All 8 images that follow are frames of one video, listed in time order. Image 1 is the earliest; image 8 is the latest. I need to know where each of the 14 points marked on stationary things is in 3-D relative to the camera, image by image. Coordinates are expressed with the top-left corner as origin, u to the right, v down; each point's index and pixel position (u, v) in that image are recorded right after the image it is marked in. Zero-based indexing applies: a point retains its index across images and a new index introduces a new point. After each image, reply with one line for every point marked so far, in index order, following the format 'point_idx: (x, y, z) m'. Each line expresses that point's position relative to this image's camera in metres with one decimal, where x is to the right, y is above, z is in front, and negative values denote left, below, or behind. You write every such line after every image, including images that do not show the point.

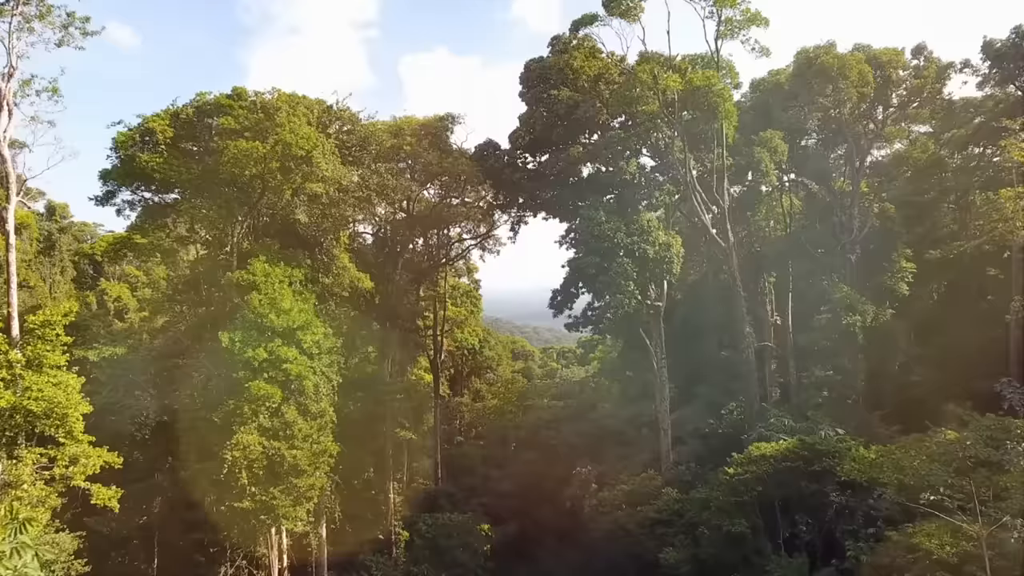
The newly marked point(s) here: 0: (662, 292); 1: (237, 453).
0: (+4.4, -0.1, +17.9) m
1: (-5.6, -3.4, +12.2) m
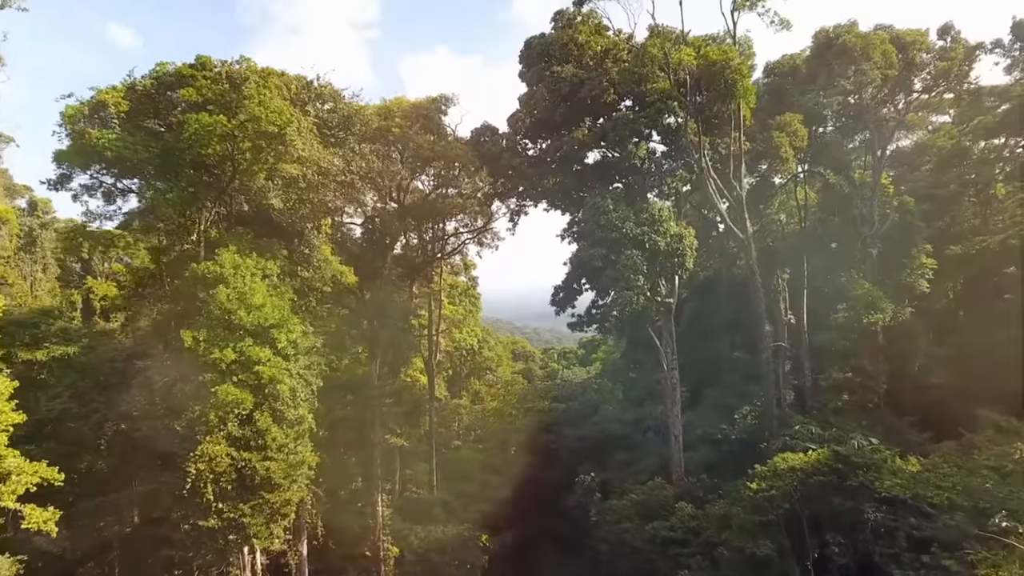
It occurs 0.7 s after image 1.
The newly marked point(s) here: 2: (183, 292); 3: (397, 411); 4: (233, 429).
0: (+4.4, 0.0, +16.5) m
1: (-5.7, -3.3, +10.9) m
2: (-6.5, 0.0, +11.8) m
3: (-3.7, -3.9, +18.9) m
4: (-5.3, -2.7, +11.4) m
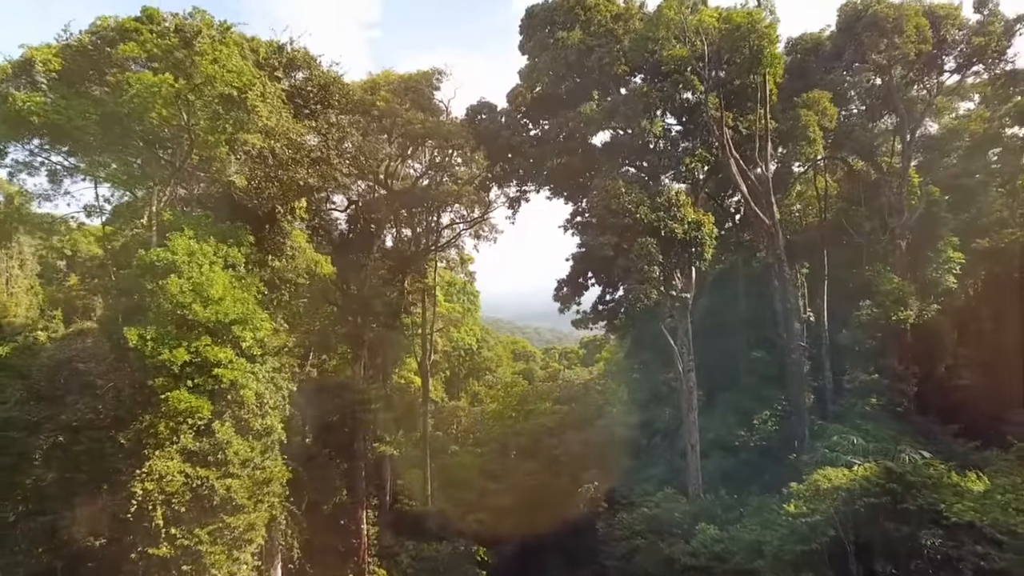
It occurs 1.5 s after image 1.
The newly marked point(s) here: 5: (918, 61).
0: (+4.4, +0.2, +14.9) m
1: (-5.7, -3.1, +9.3) m
2: (-6.6, +0.1, +10.2) m
3: (-3.7, -3.7, +17.3) m
4: (-5.4, -2.5, +9.8) m
5: (+12.7, +7.1, +18.7) m
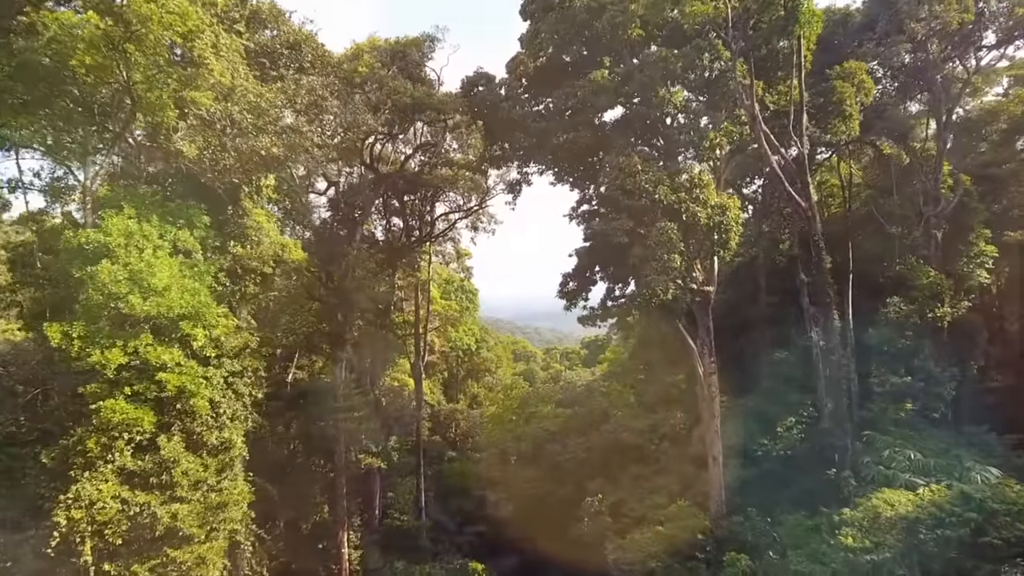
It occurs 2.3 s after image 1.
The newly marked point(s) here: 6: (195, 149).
0: (+4.4, +0.4, +13.3) m
1: (-5.7, -2.9, +7.7) m
2: (-6.5, +0.3, +8.5) m
3: (-3.7, -3.6, +15.7) m
4: (-5.3, -2.4, +8.2) m
5: (+12.7, +7.3, +17.0) m
6: (-4.8, +2.1, +9.0) m
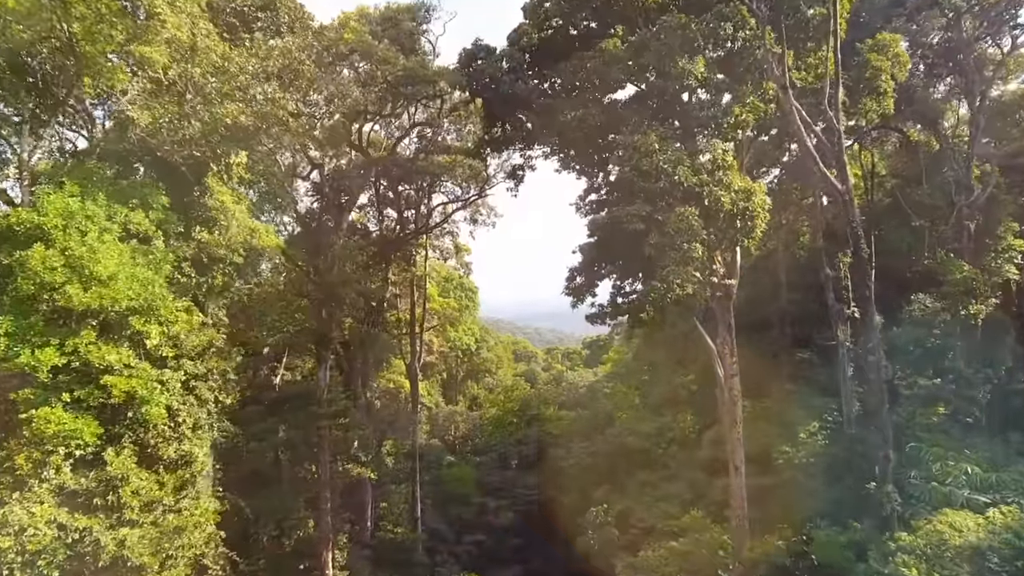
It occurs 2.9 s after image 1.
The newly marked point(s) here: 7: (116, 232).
0: (+4.4, +0.5, +12.0) m
1: (-5.6, -2.8, +6.5) m
2: (-6.5, +0.4, +7.3) m
3: (-3.7, -3.4, +14.5) m
4: (-5.3, -2.2, +7.0) m
5: (+12.8, +7.4, +15.8) m
6: (-4.7, +2.2, +7.8) m
7: (-5.1, +0.7, +7.7) m
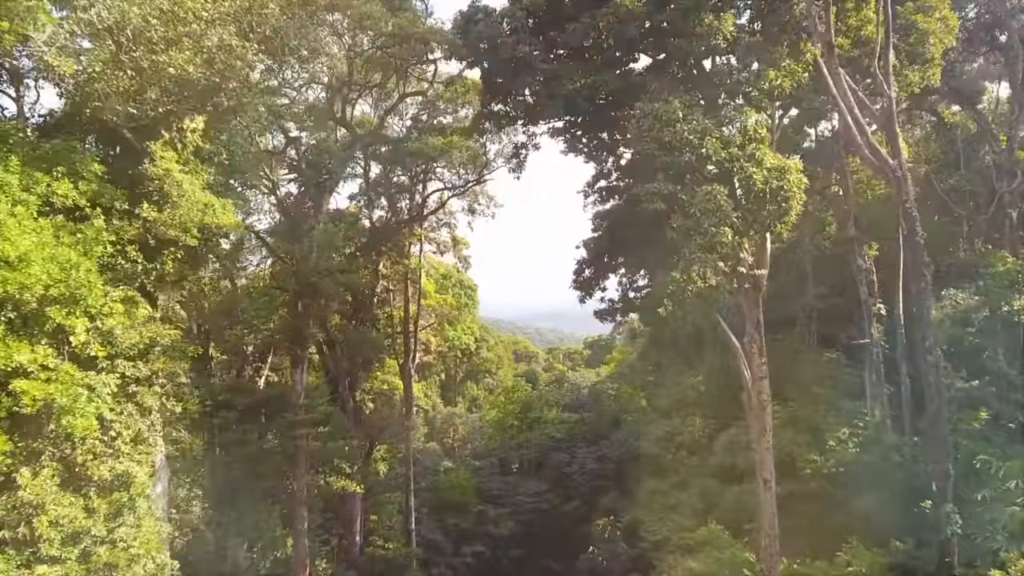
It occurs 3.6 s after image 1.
0: (+4.5, +0.6, +10.7) m
1: (-5.6, -2.7, +5.1) m
2: (-6.5, +0.6, +6.0) m
3: (-3.6, -3.3, +13.1) m
4: (-5.3, -2.1, +5.6) m
5: (+12.8, +7.6, +14.4) m
6: (-4.7, +2.4, +6.4) m
7: (-5.1, +0.9, +6.4) m
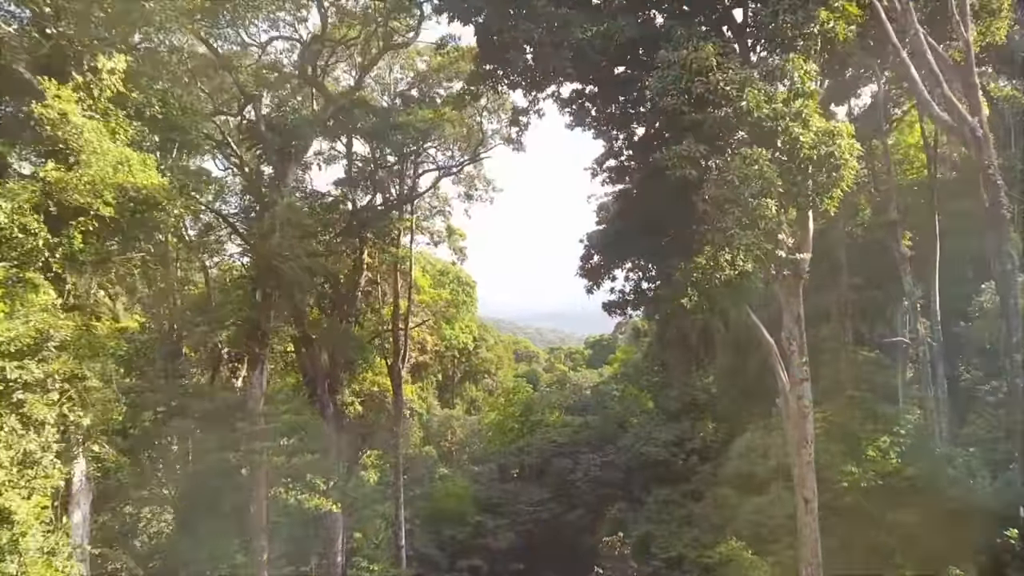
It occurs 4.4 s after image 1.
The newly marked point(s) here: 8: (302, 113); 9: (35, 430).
0: (+4.5, +0.8, +9.1) m
1: (-5.6, -2.5, +3.5) m
2: (-6.5, +0.8, +4.4) m
3: (-3.6, -3.1, +11.6) m
4: (-5.3, -1.9, +4.1) m
5: (+12.8, +7.8, +12.9) m
6: (-4.7, +2.6, +4.9) m
7: (-5.1, +1.1, +4.8) m
8: (-3.7, +3.0, +10.4) m
9: (-4.5, -1.4, +5.8) m
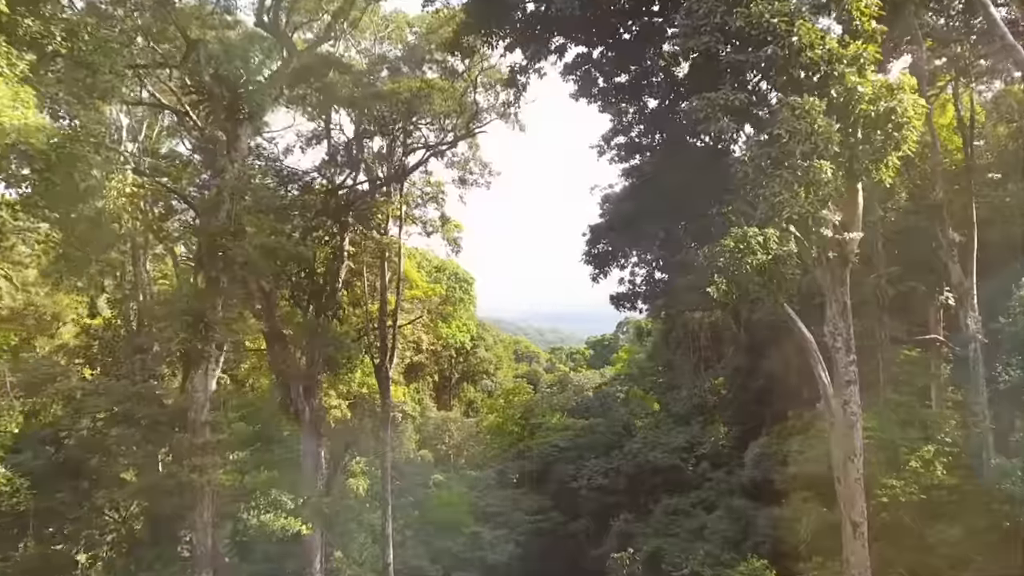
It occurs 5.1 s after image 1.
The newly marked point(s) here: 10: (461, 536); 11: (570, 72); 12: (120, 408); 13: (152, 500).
0: (+4.4, +1.0, +7.7) m
1: (-5.7, -2.3, +2.1) m
2: (-6.5, +1.0, +3.0) m
3: (-3.7, -2.9, +10.2) m
4: (-5.4, -1.7, +2.7) m
5: (+12.7, +7.9, +11.5) m
6: (-4.8, +2.8, +3.4) m
7: (-5.1, +1.3, +3.4) m
8: (-3.7, +3.2, +9.0) m
9: (-4.6, -1.2, +4.4) m
10: (-1.5, -6.9, +16.2) m
11: (+1.1, +3.3, +8.7) m
12: (-5.9, -1.8, +9.0) m
13: (-5.3, -3.1, +8.9) m
